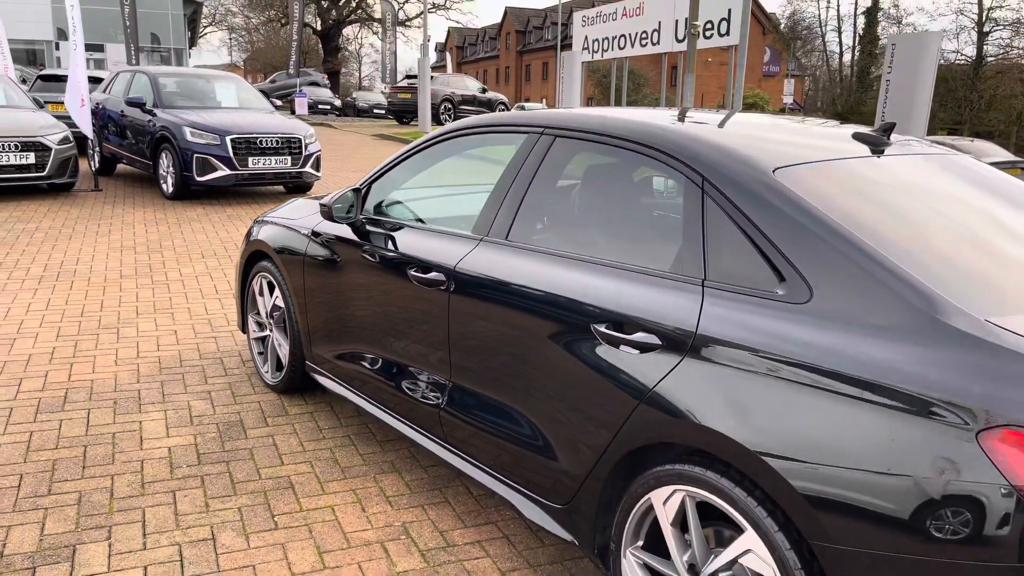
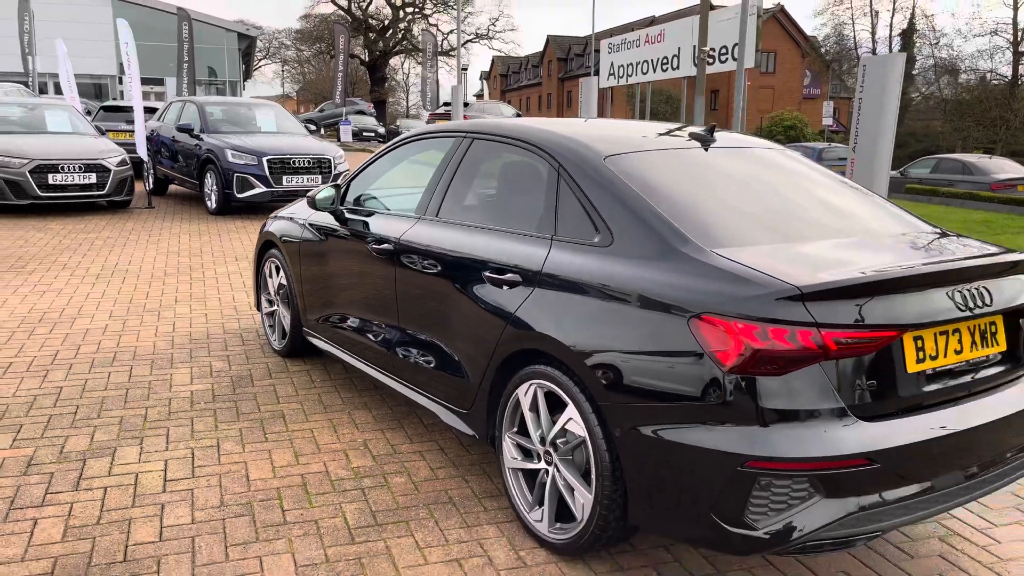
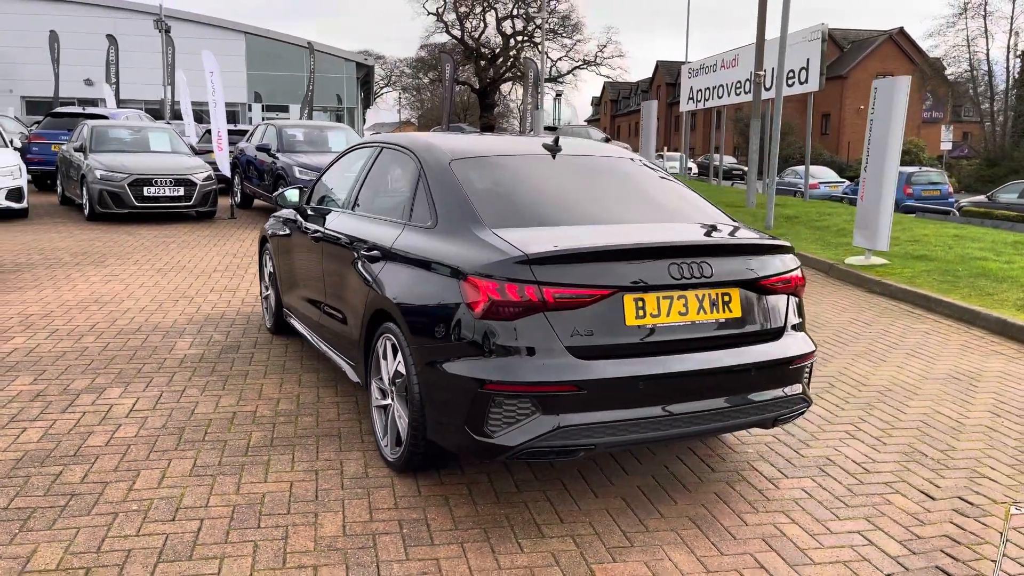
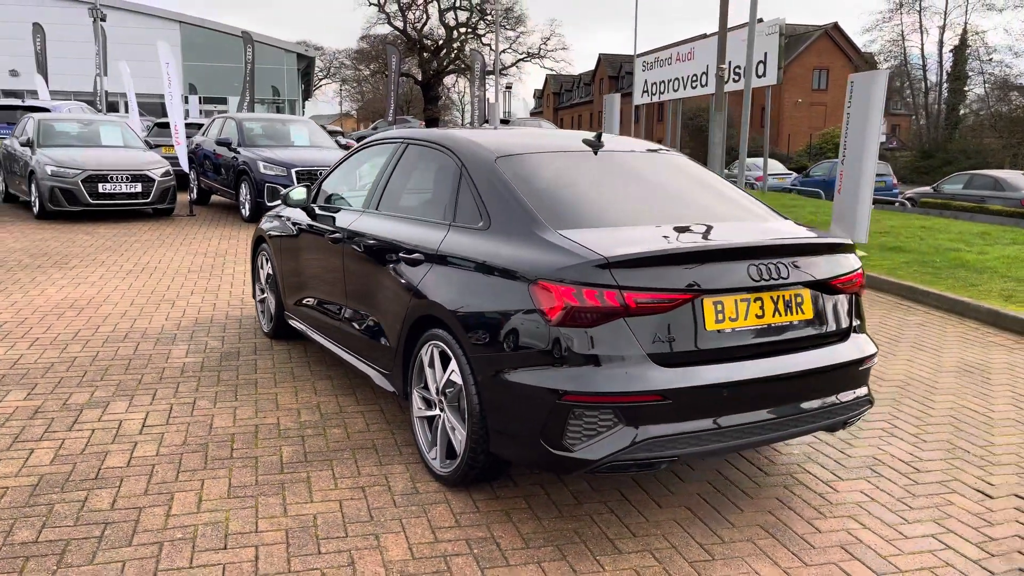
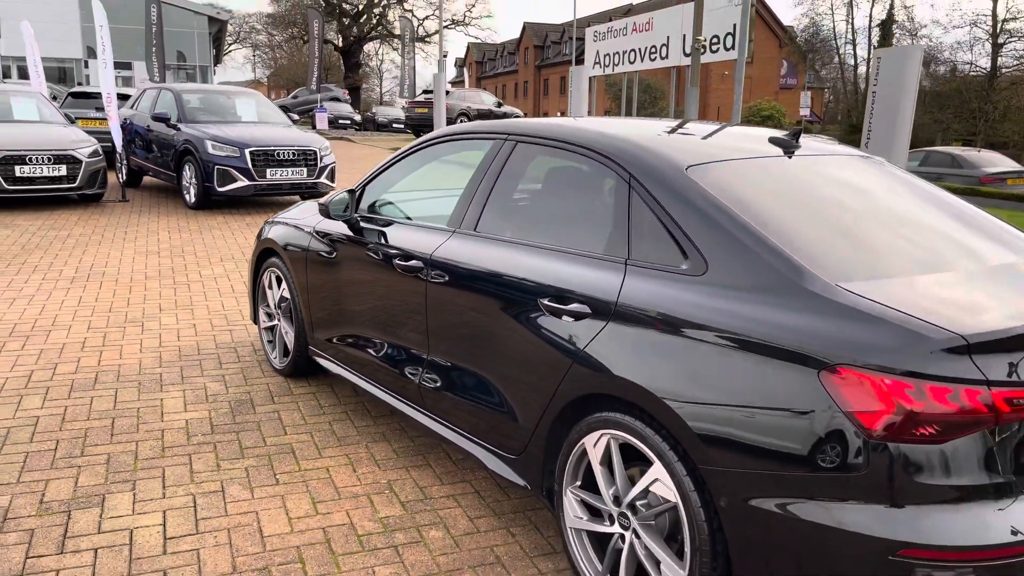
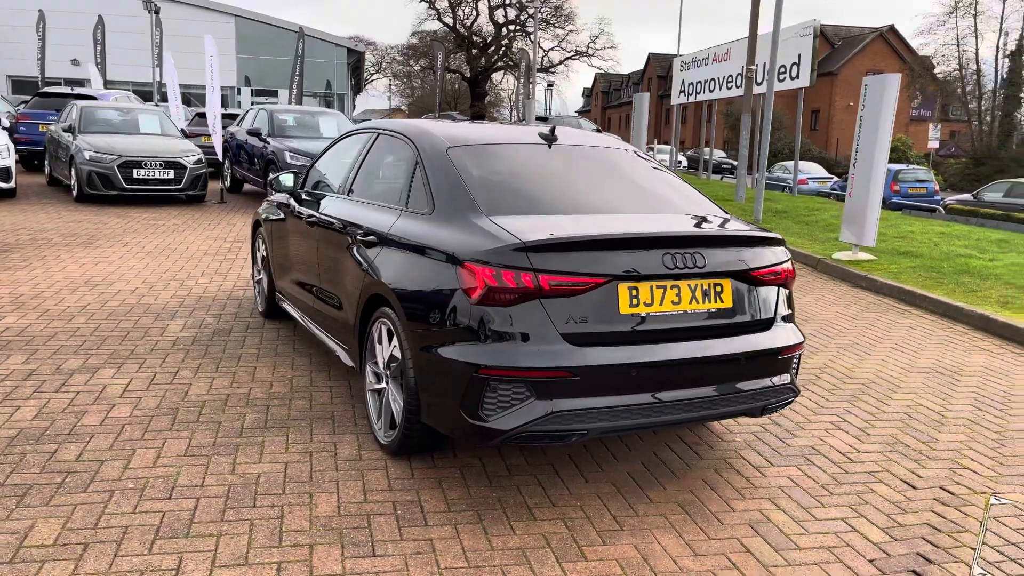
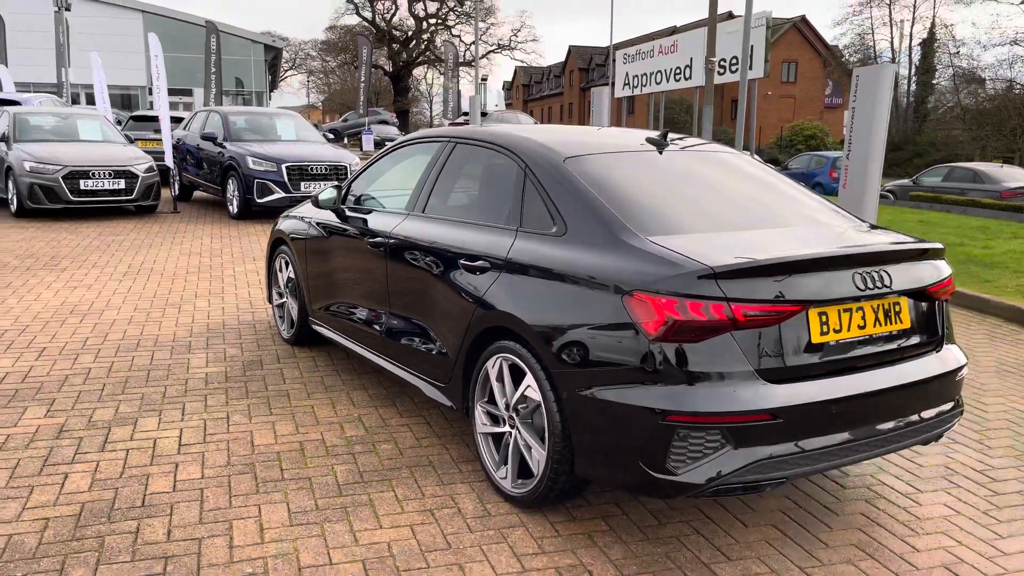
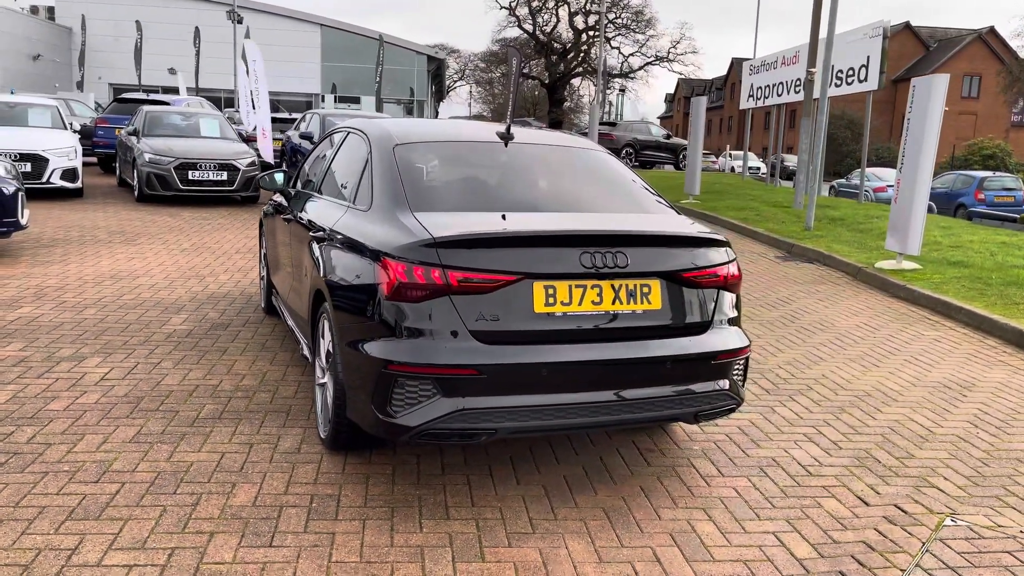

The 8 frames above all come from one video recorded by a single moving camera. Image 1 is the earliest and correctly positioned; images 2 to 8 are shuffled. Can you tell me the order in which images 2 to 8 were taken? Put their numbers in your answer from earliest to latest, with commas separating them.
5, 2, 7, 4, 3, 8, 6
